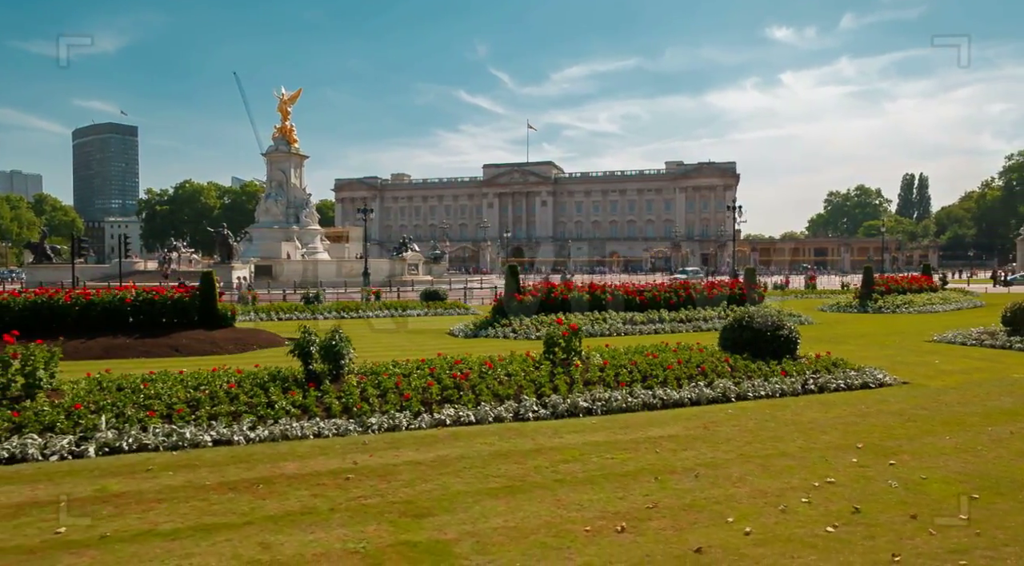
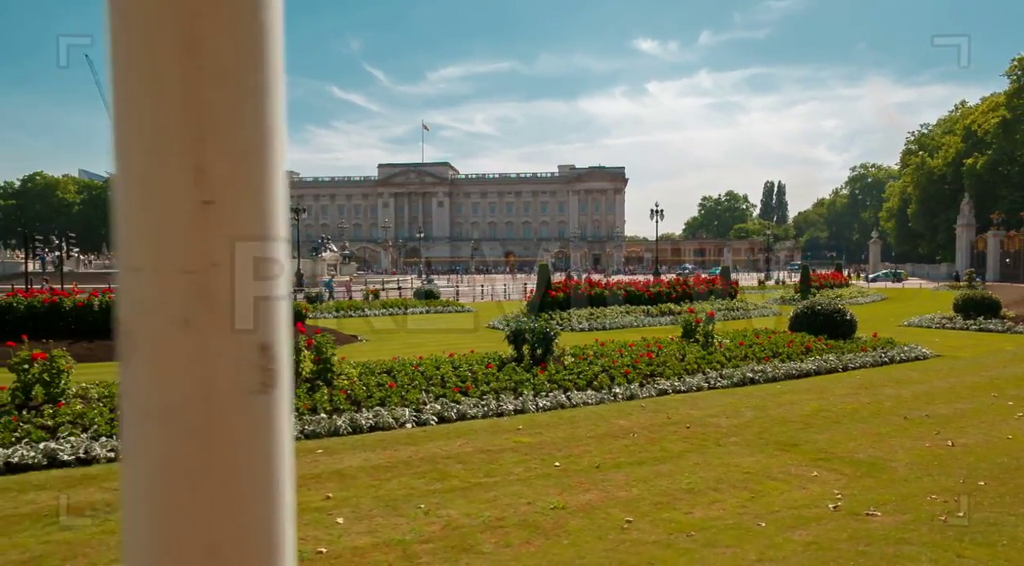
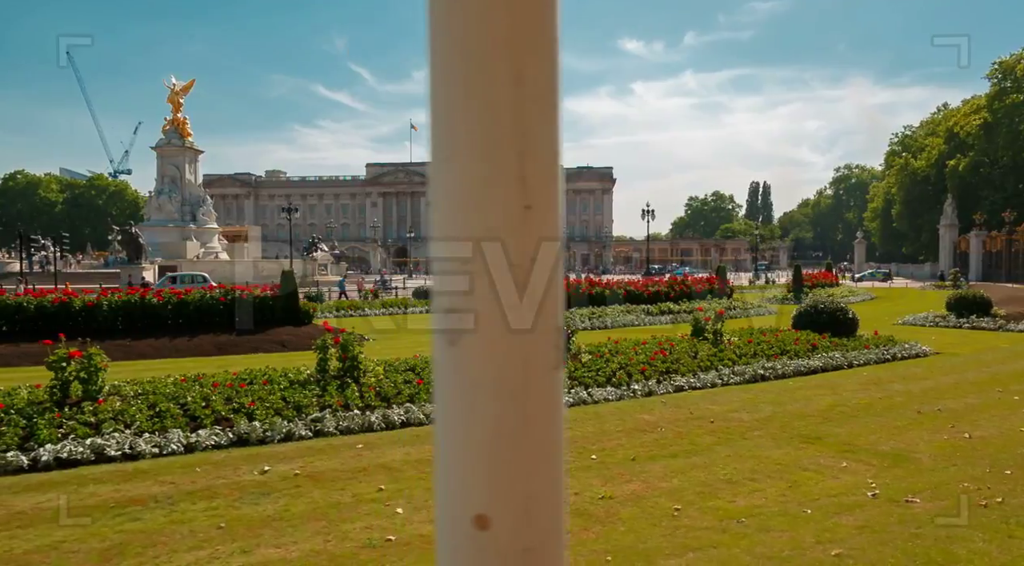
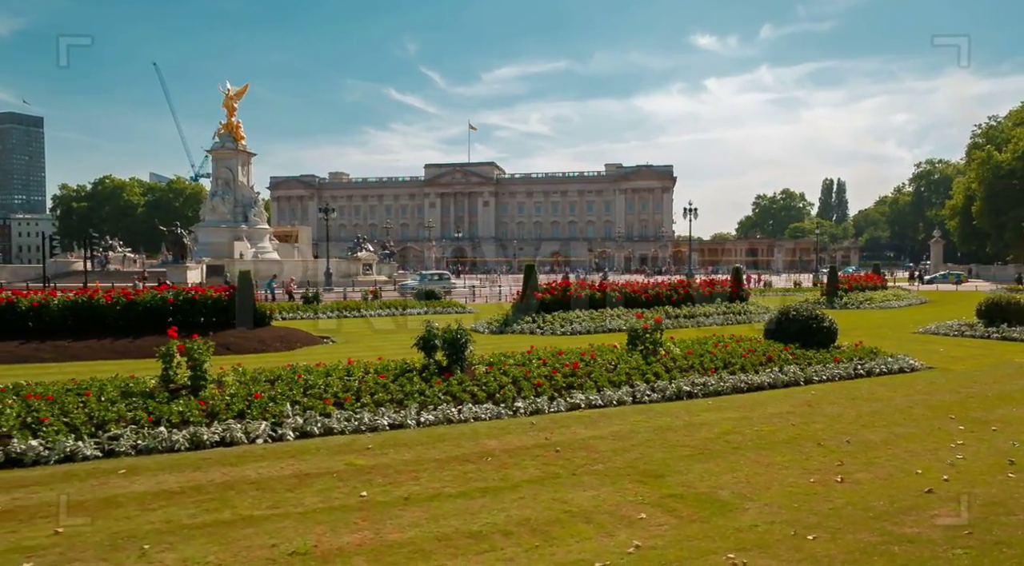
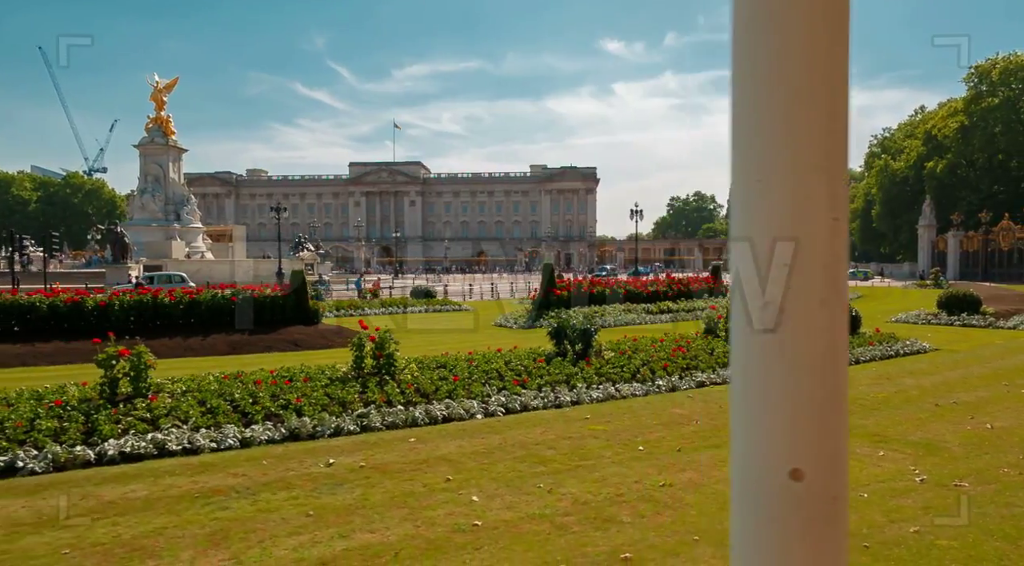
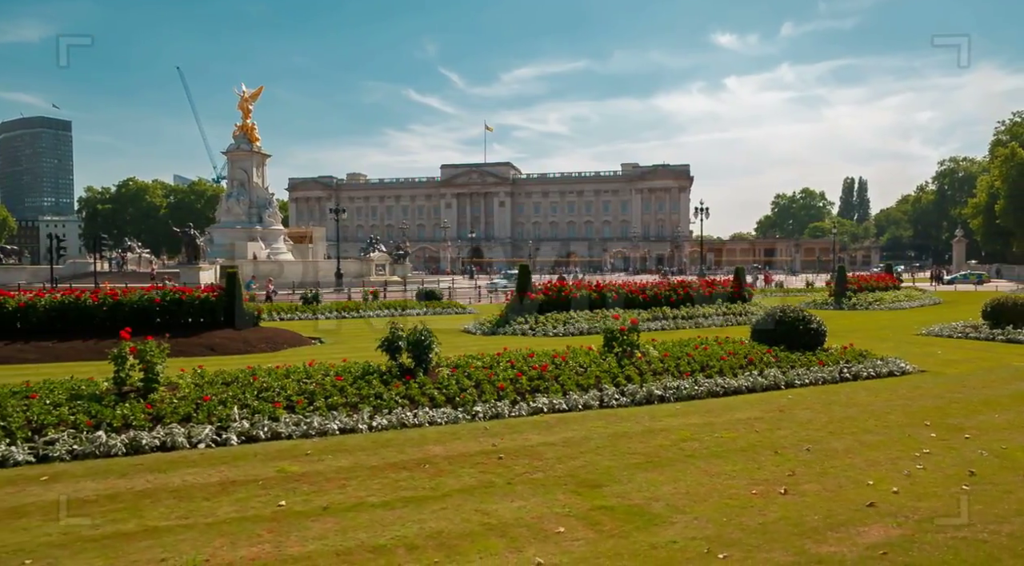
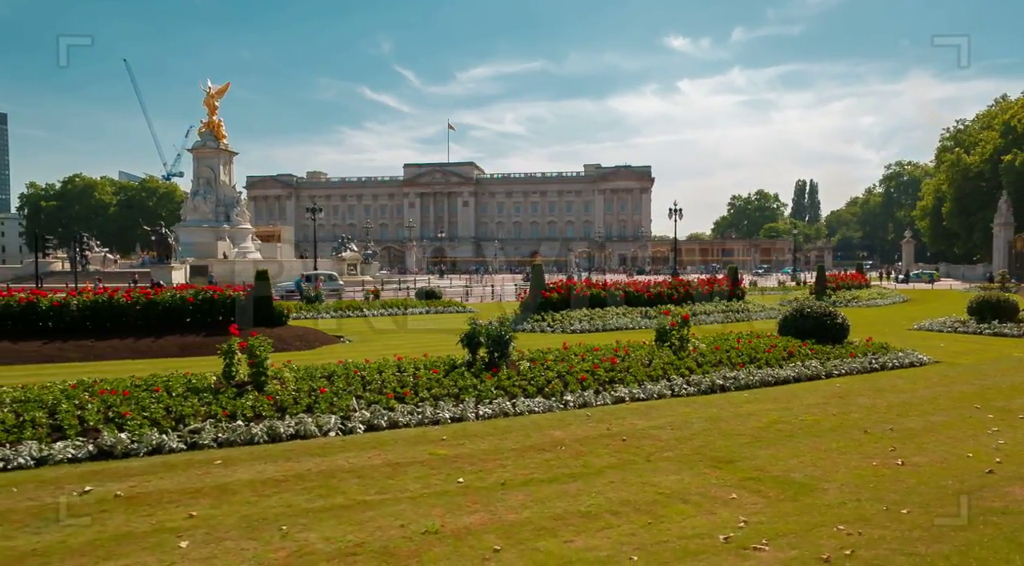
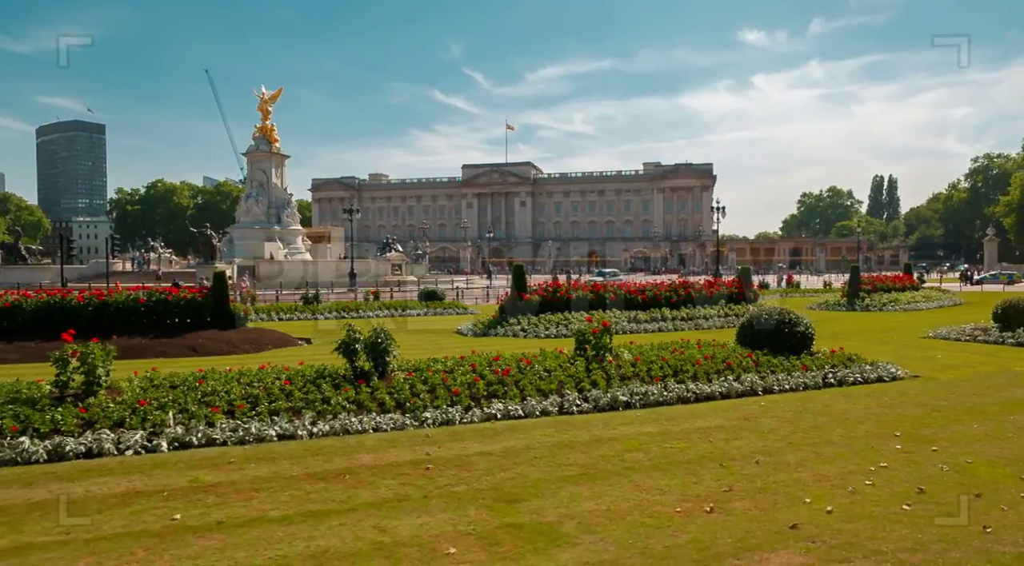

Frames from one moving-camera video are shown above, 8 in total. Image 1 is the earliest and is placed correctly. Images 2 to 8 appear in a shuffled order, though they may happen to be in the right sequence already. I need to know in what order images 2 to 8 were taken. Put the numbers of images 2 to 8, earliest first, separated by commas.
8, 6, 4, 7, 2, 3, 5
